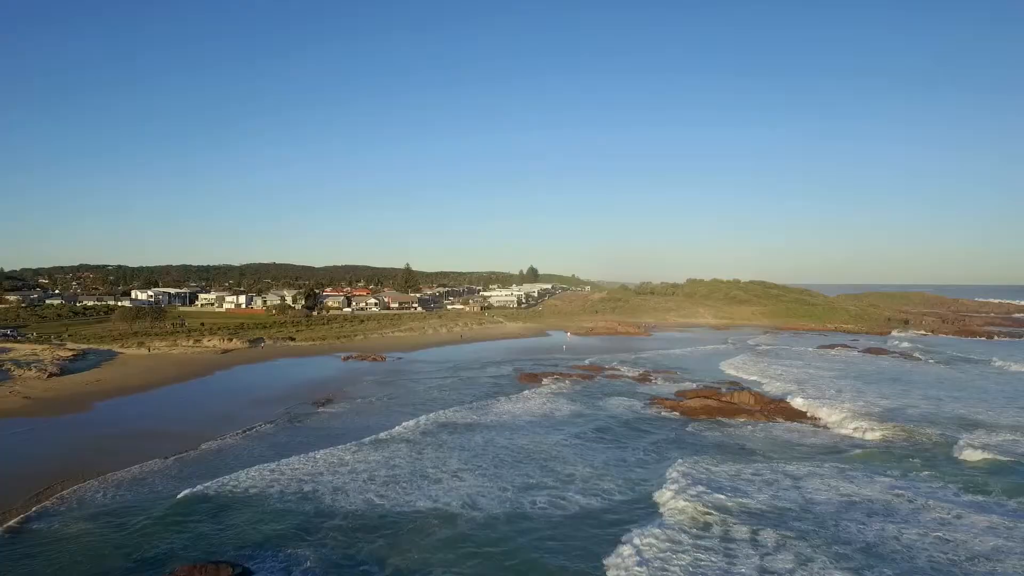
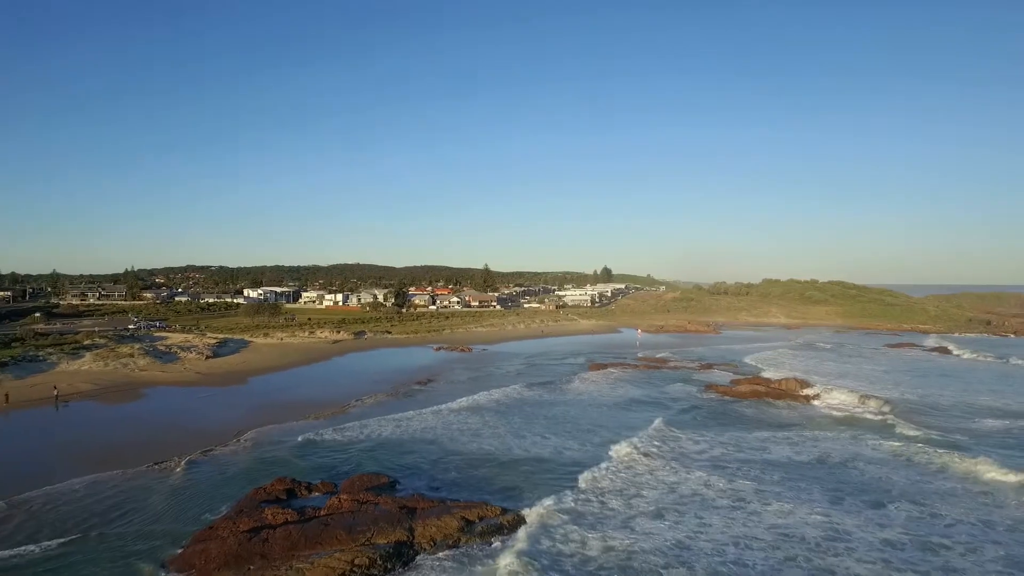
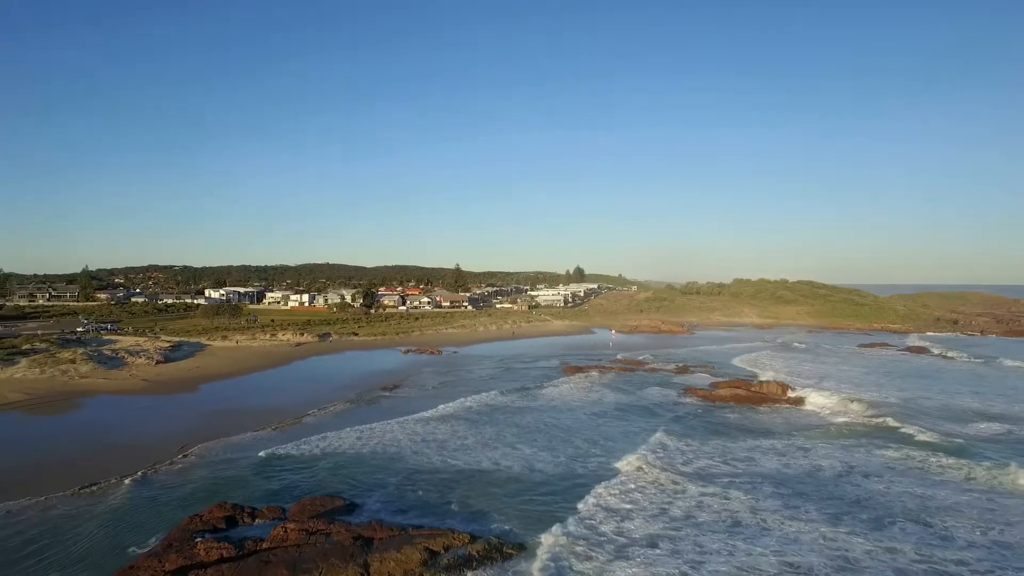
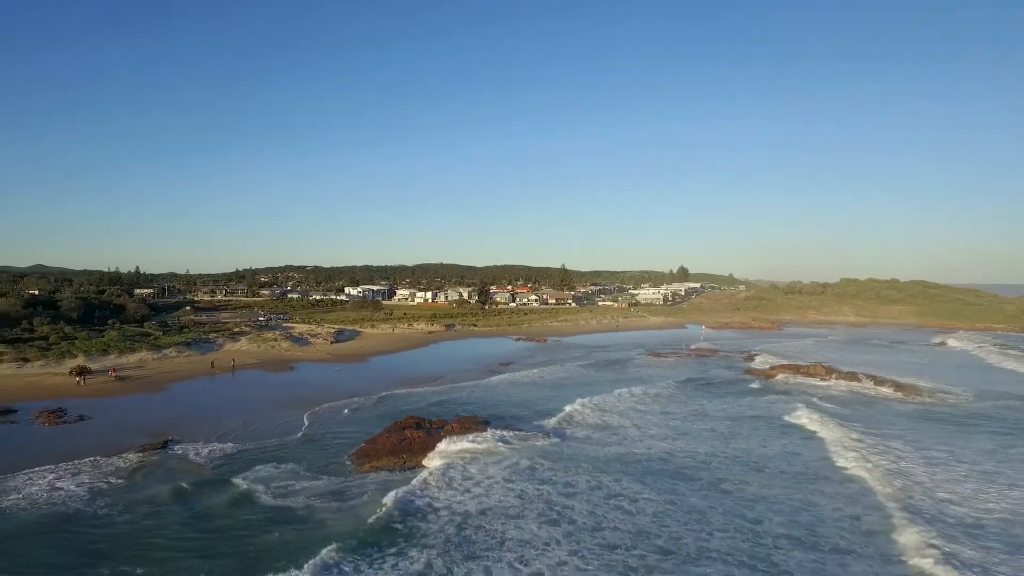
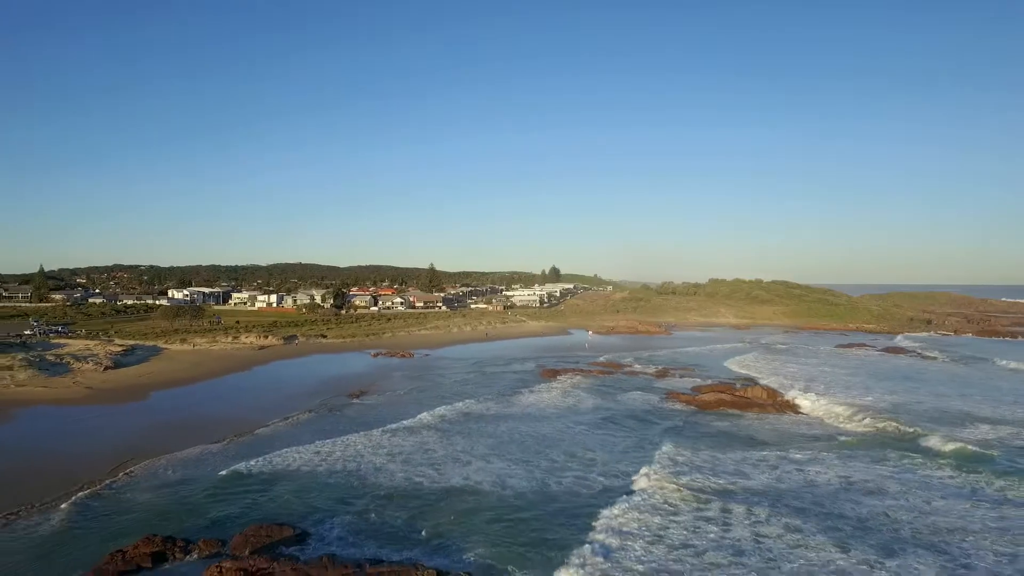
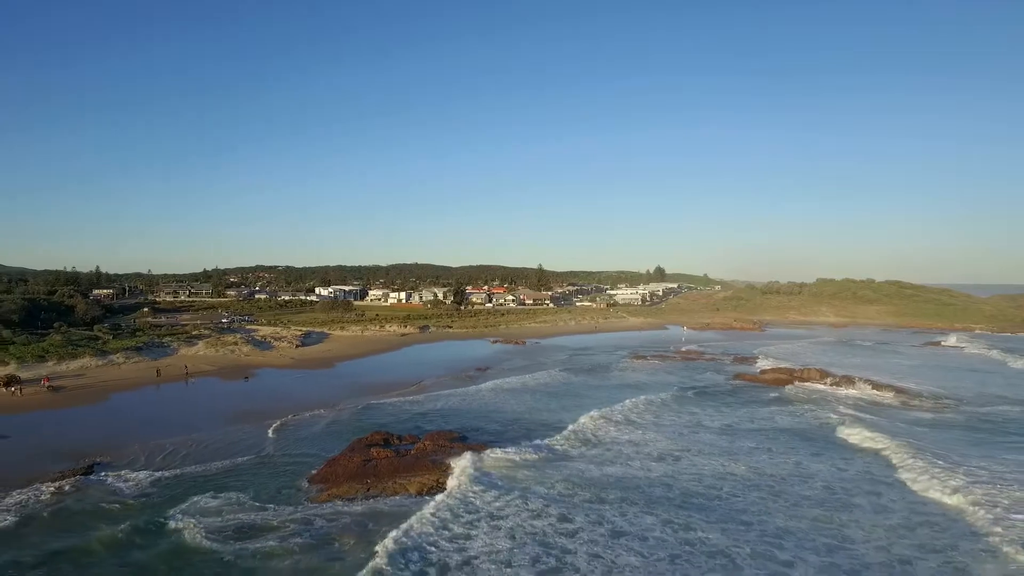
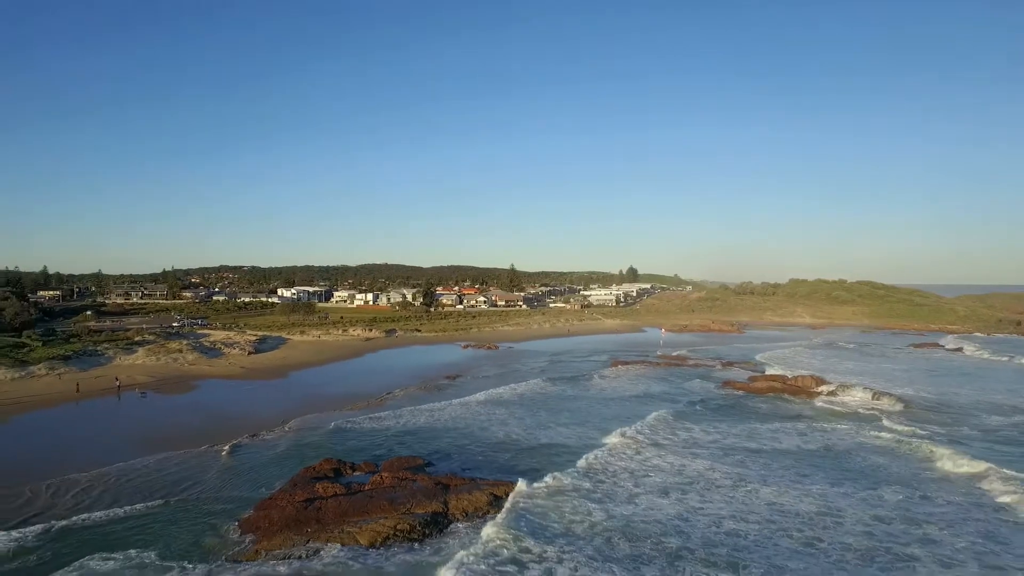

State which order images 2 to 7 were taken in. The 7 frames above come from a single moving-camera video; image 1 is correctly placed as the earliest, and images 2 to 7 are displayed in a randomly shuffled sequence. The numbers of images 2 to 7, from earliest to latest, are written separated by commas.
5, 3, 2, 7, 6, 4
